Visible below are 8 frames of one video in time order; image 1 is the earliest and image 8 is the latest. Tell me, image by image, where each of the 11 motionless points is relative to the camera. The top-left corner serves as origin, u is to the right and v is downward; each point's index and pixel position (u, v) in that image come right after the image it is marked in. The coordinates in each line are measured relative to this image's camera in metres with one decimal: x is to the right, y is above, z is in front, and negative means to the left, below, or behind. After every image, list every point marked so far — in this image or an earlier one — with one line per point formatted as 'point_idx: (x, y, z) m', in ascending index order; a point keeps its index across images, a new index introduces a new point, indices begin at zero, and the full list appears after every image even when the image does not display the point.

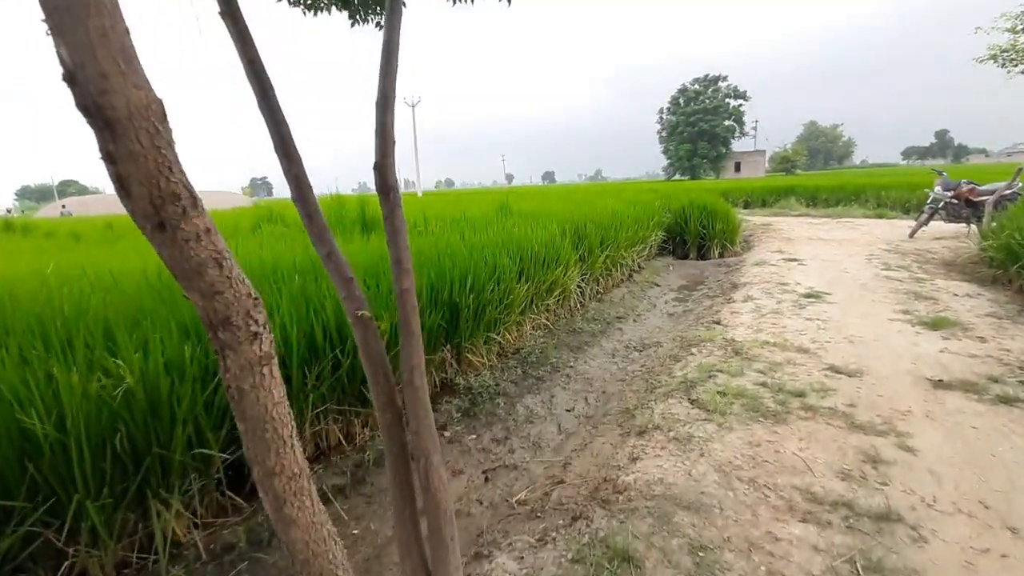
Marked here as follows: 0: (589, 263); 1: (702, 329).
0: (+0.5, +0.2, +3.4) m
1: (+1.0, -0.2, +2.7) m
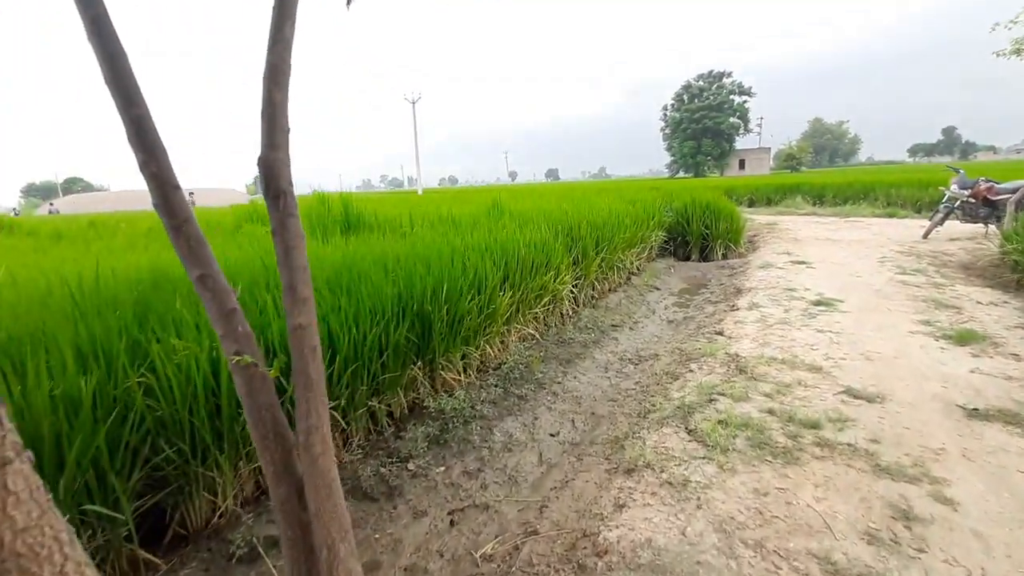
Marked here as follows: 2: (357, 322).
0: (+0.4, +0.1, +3.2) m
1: (+0.9, -0.3, +2.5) m
2: (-0.5, -0.1, +1.6) m
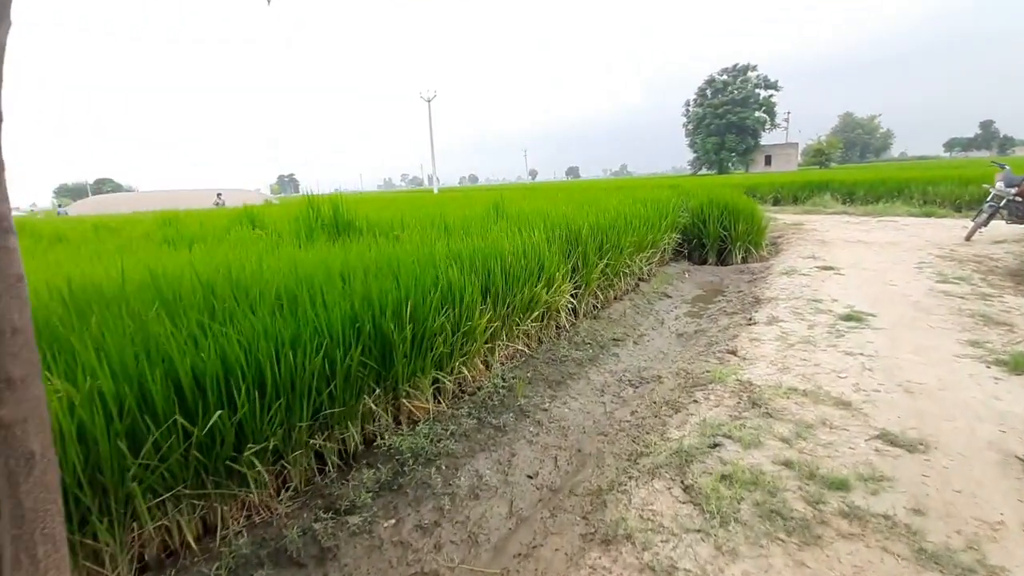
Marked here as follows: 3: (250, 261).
0: (+0.4, +0.1, +2.9) m
1: (+0.9, -0.3, +2.2) m
2: (-0.6, -0.2, +1.4) m
3: (-1.3, +0.1, +2.5) m
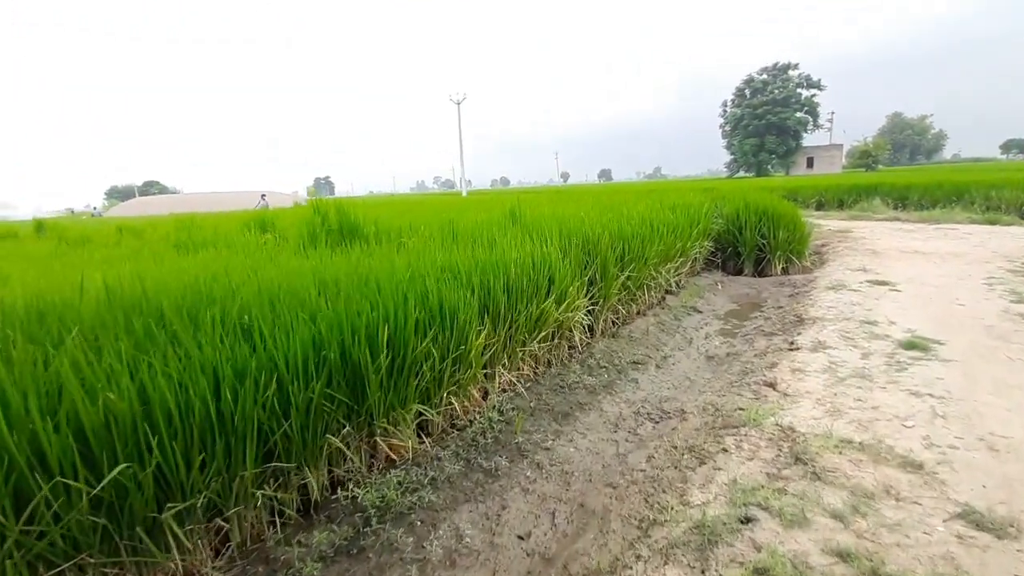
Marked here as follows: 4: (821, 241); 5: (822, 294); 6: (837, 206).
0: (+0.5, 0.0, +2.7) m
1: (+0.9, -0.4, +1.9) m
2: (-0.7, -0.2, +1.2) m
3: (-1.2, +0.1, +2.3) m
4: (+3.2, +0.5, +5.1) m
5: (+2.0, 0.0, +3.2) m
6: (+6.5, +1.6, +10.0) m
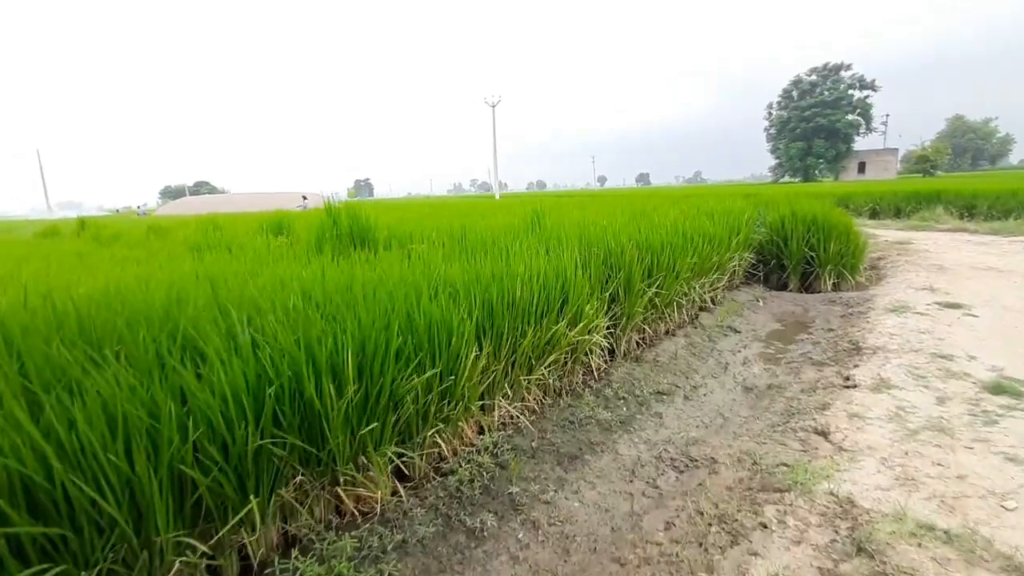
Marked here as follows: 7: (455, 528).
0: (+0.5, -0.1, +2.4) m
1: (+0.9, -0.5, +1.6) m
2: (-0.7, -0.3, +1.0) m
3: (-1.2, 0.0, +2.1) m
4: (+3.4, +0.3, +4.7) m
5: (+2.1, -0.2, +2.8) m
6: (+7.1, +1.4, +9.3) m
7: (-0.1, -0.6, +1.3) m
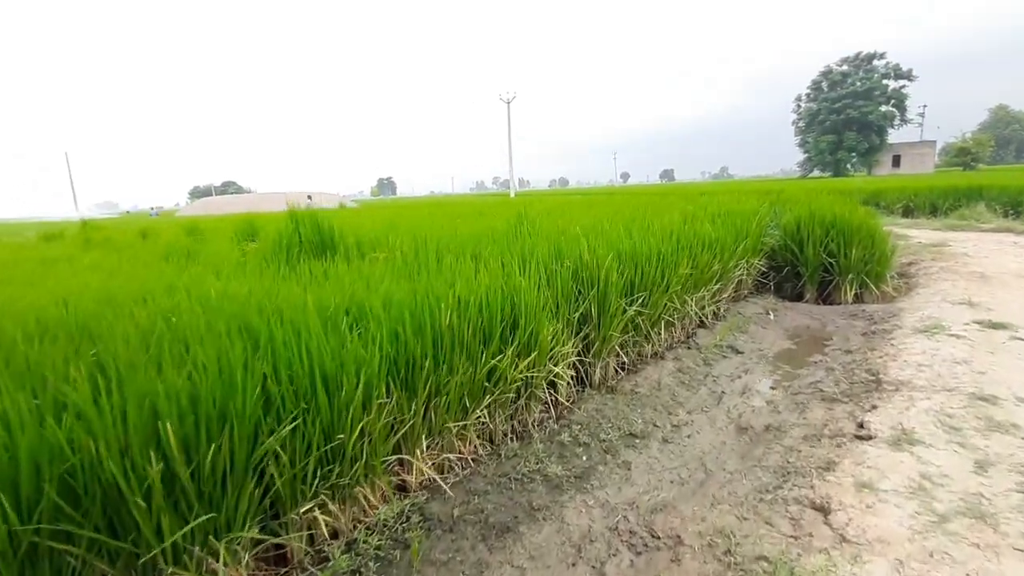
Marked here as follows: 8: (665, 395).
0: (+0.3, -0.2, +2.0) m
1: (+0.7, -0.6, +1.2) m
2: (-0.9, -0.4, +0.7) m
3: (-1.4, -0.1, +1.9) m
4: (+3.3, +0.3, +4.2) m
5: (+1.9, -0.2, +2.4) m
6: (+7.2, +1.3, +8.6) m
7: (-0.4, -0.7, +1.0) m
8: (+0.6, -0.4, +2.1) m
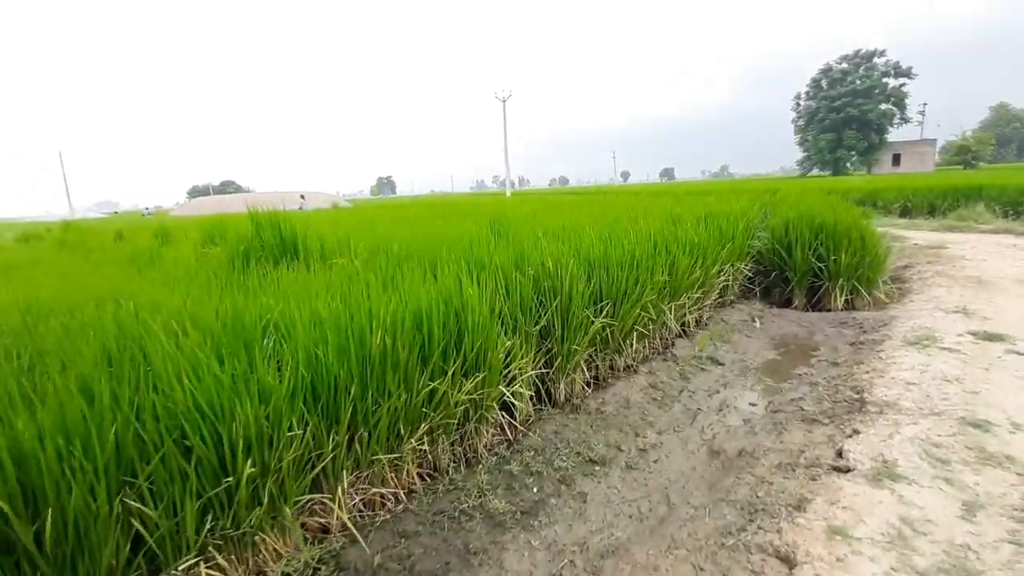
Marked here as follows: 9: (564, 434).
0: (+0.2, -0.2, +1.9) m
1: (+0.5, -0.6, +1.1) m
2: (-1.1, -0.4, +0.6) m
3: (-1.6, -0.1, +1.7) m
4: (+3.2, +0.2, +4.0) m
5: (+1.7, -0.3, +2.2) m
6: (+7.0, +1.3, +8.5) m
7: (-0.5, -0.7, +0.8) m
8: (+0.5, -0.5, +2.0) m
9: (+0.2, -0.5, +1.7) m
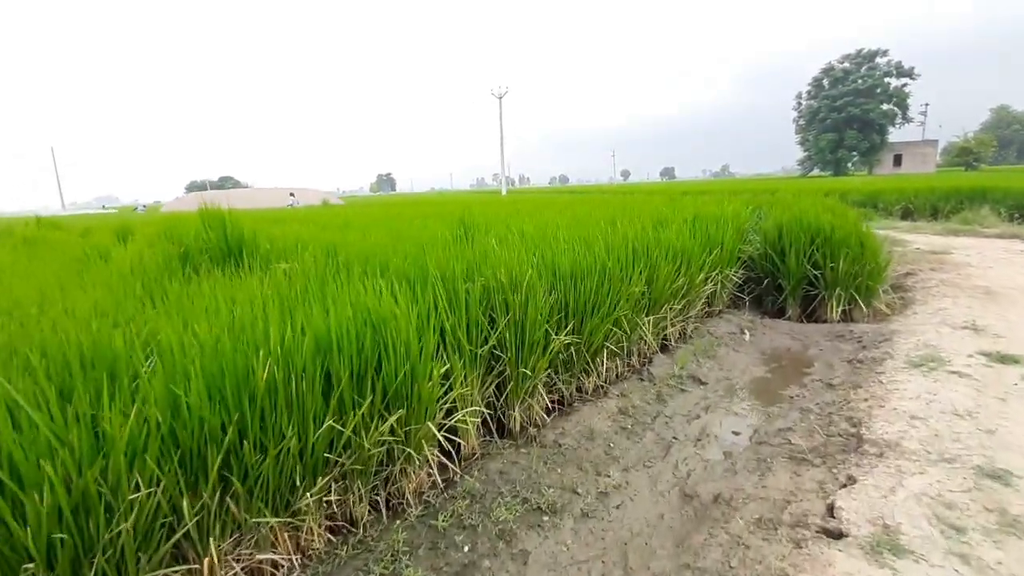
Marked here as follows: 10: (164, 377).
0: (0.0, -0.2, +1.6) m
1: (+0.3, -0.7, +0.8) m
2: (-1.3, -0.4, +0.3) m
3: (-1.8, -0.1, +1.5) m
4: (+3.0, +0.2, +3.8) m
5: (+1.5, -0.3, +2.0) m
6: (+6.9, +1.2, +8.2) m
7: (-0.7, -0.8, +0.6) m
8: (+0.3, -0.5, +1.7) m
9: (0.0, -0.6, +1.5) m
10: (-0.7, -0.2, +1.0) m
